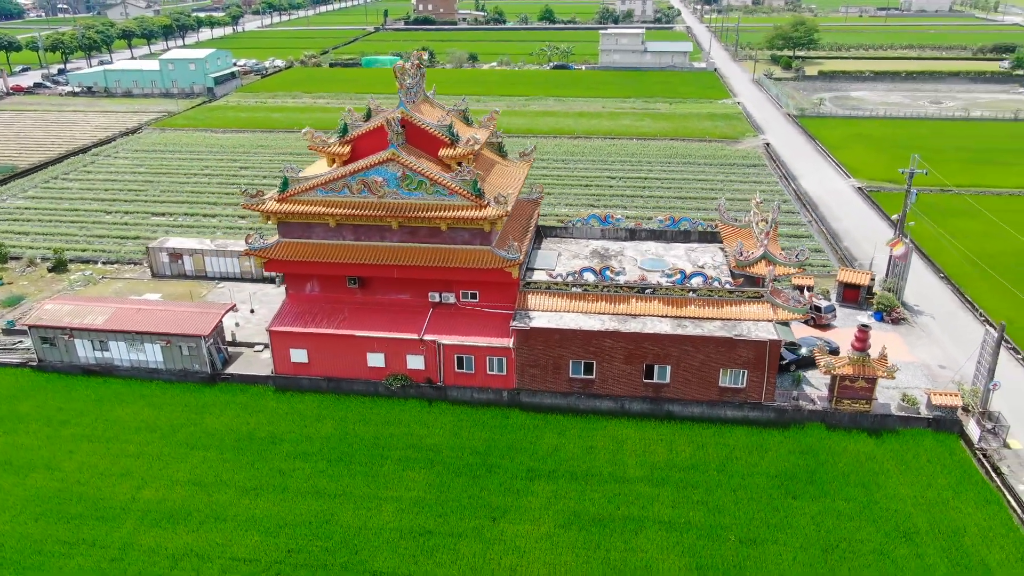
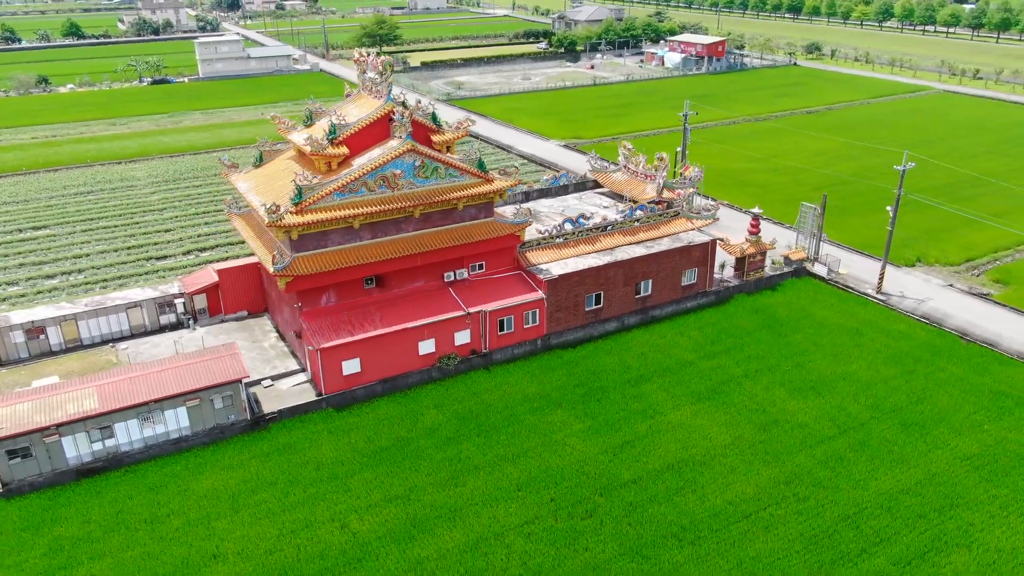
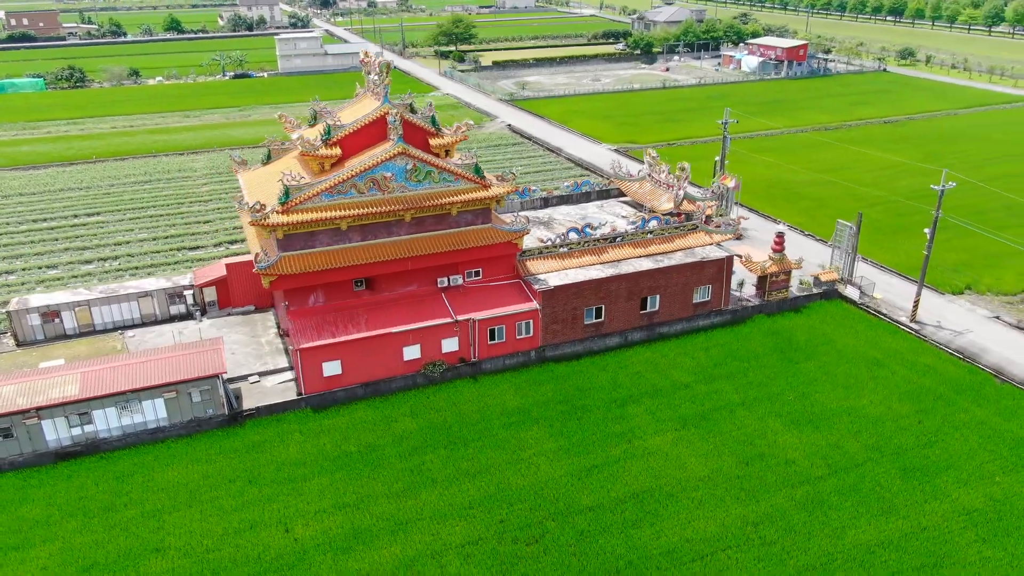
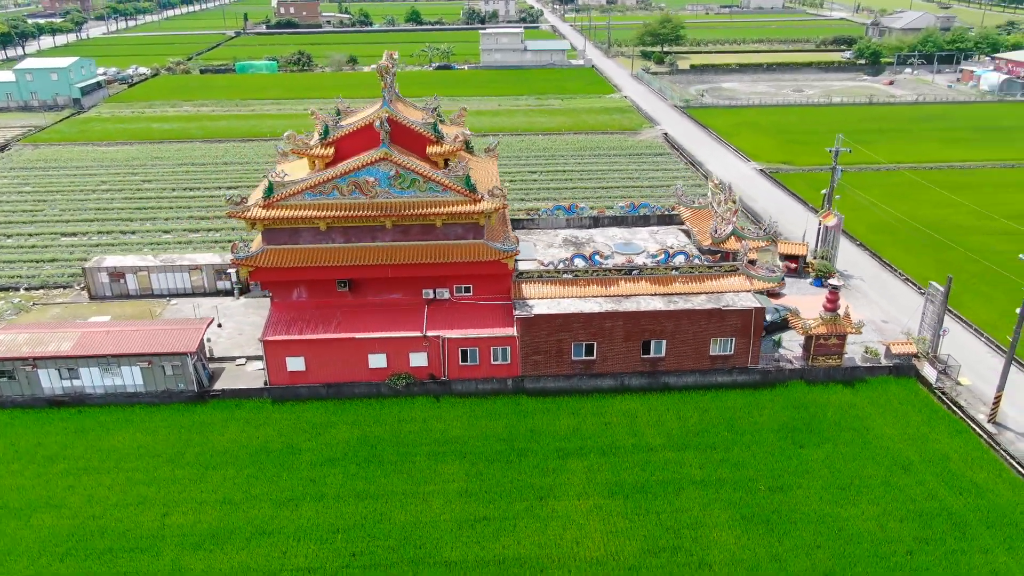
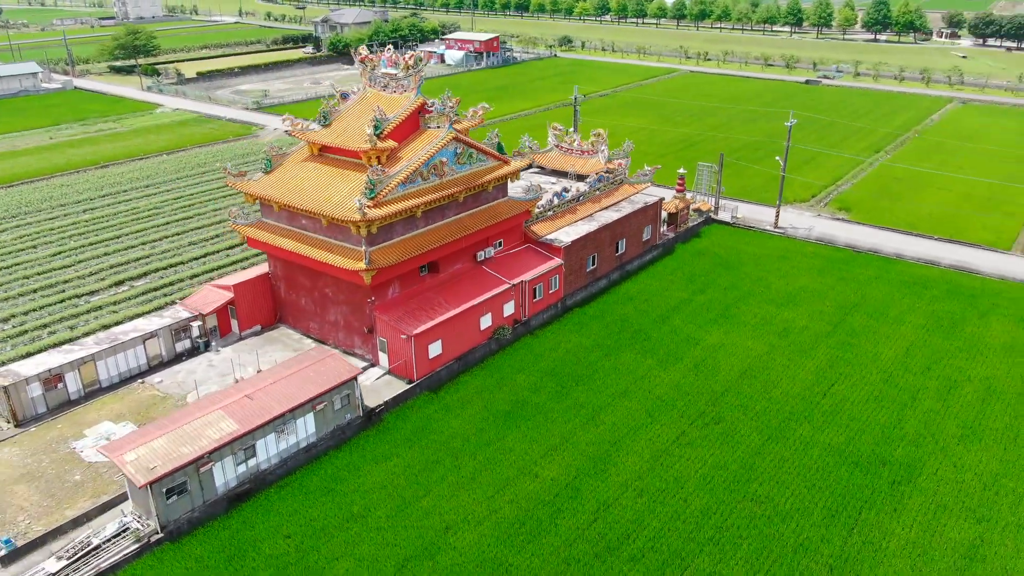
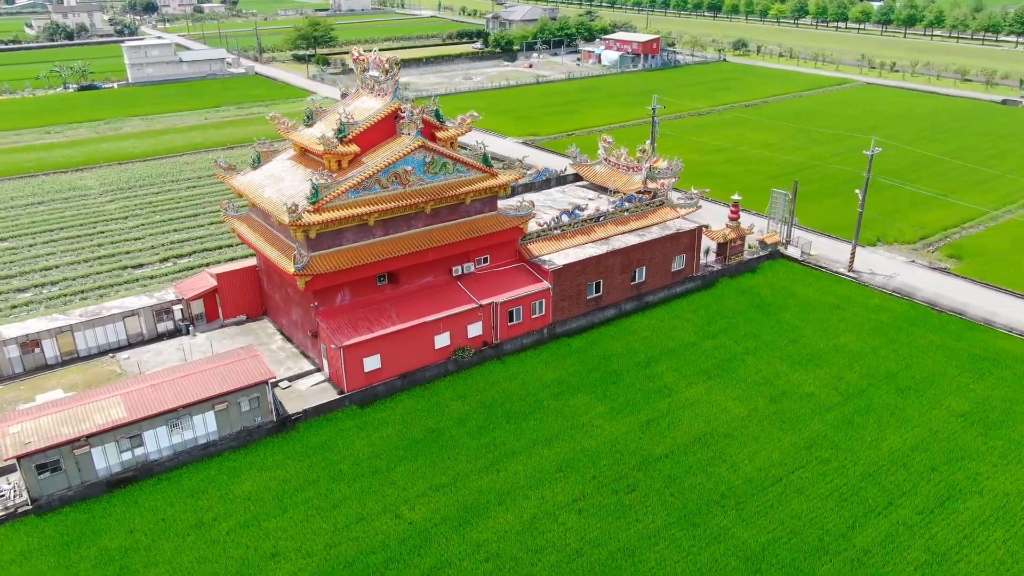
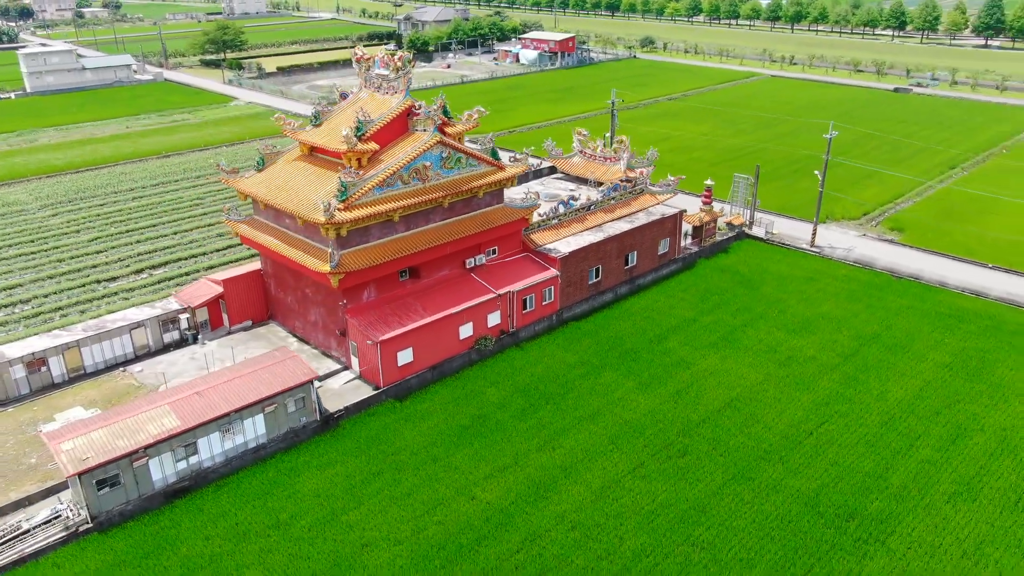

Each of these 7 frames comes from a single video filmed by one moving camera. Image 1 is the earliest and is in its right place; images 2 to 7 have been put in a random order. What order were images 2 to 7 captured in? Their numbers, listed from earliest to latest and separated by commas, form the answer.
4, 3, 2, 6, 7, 5
